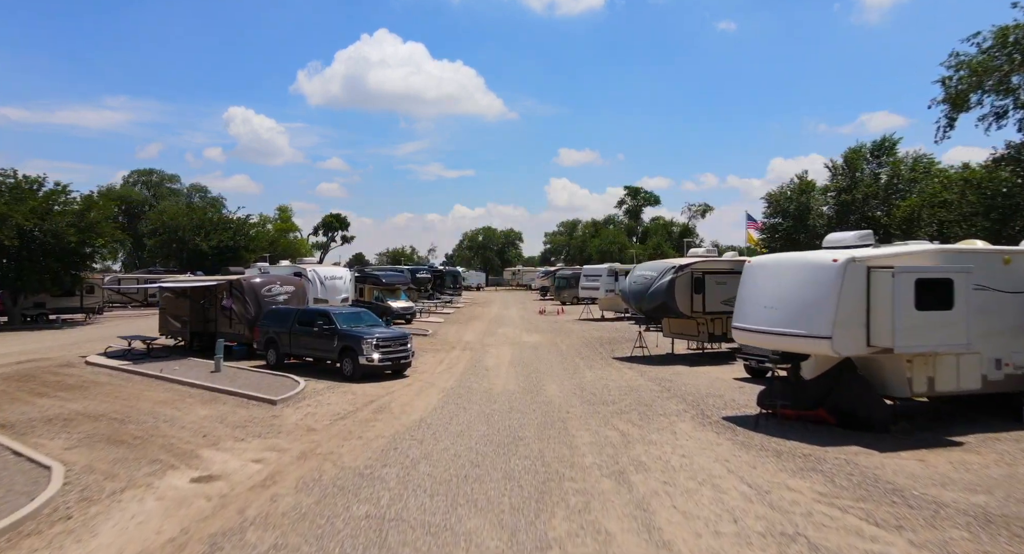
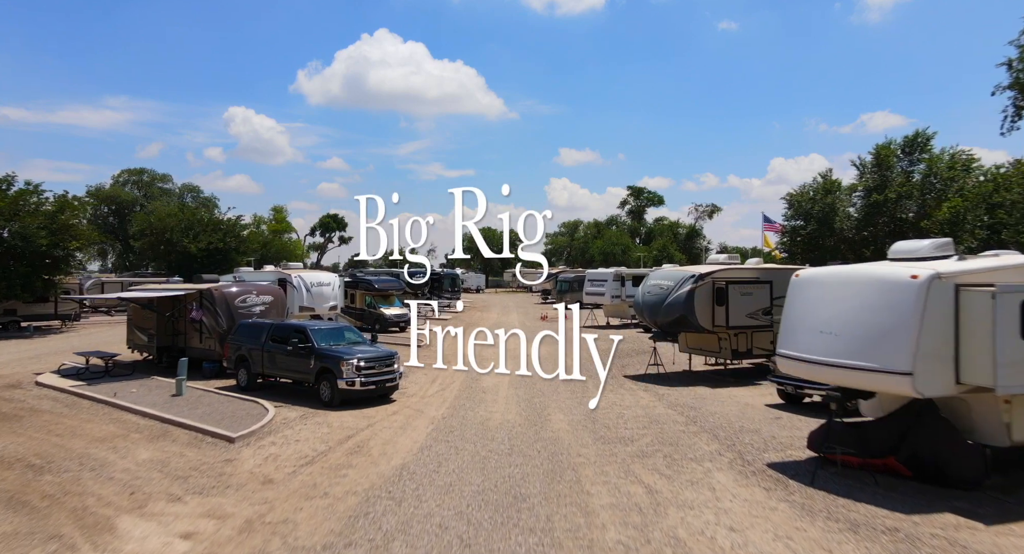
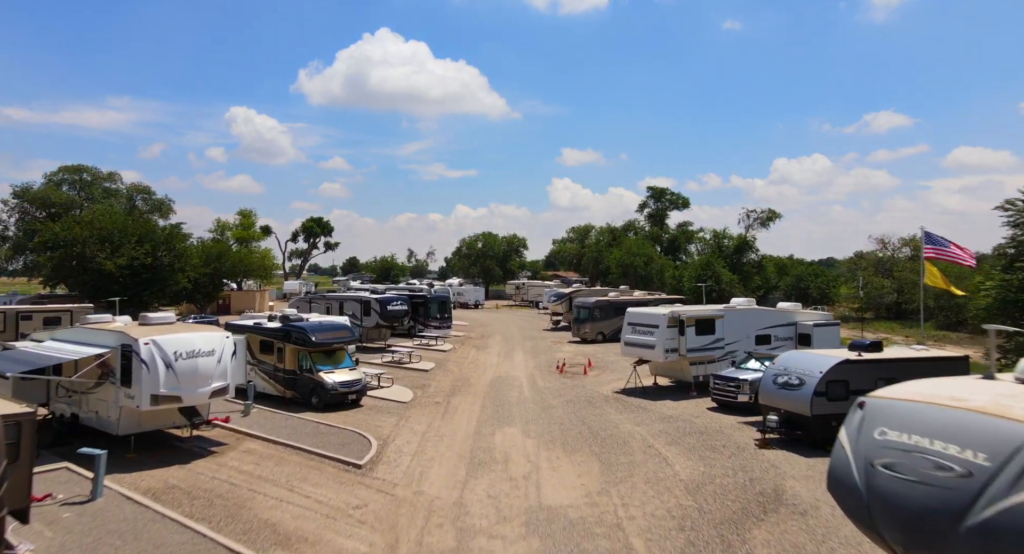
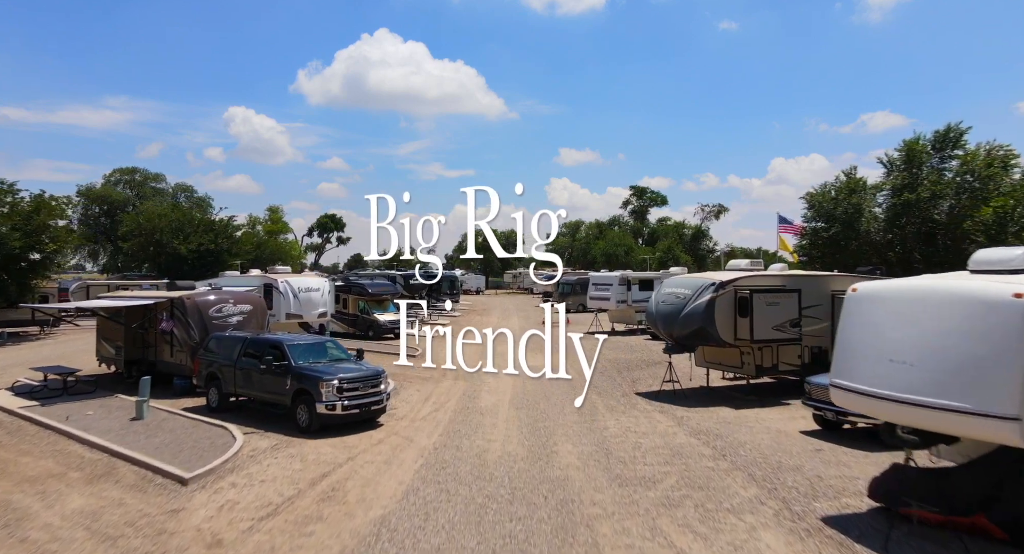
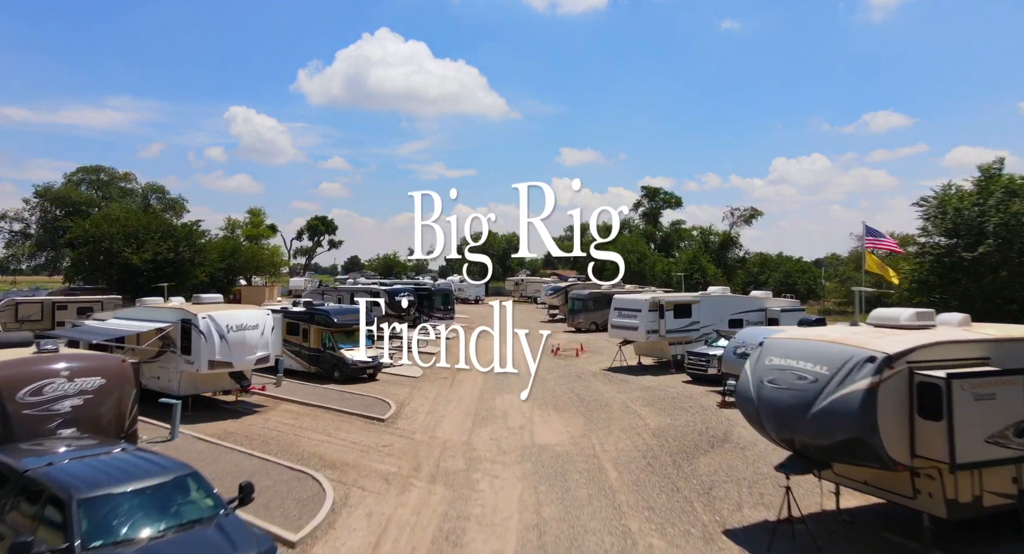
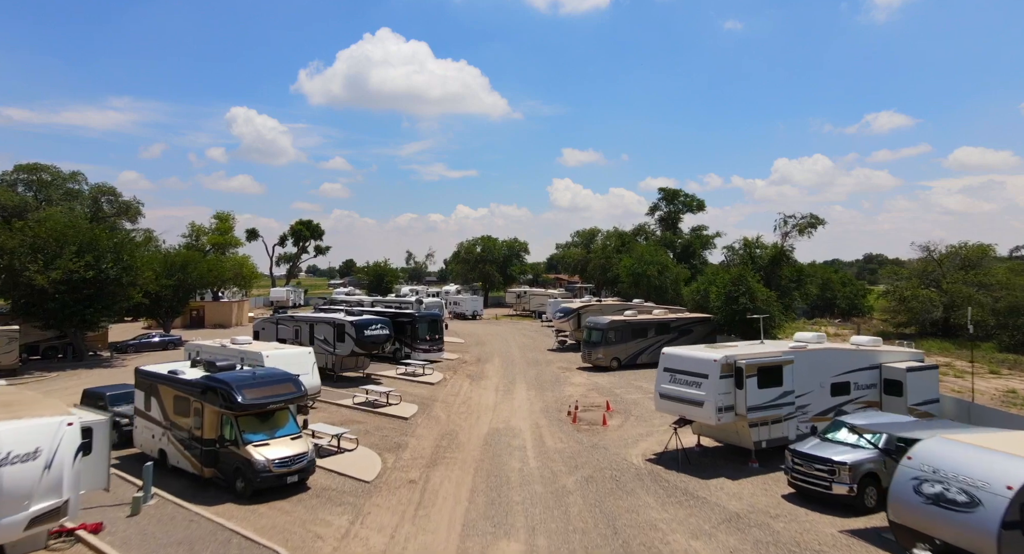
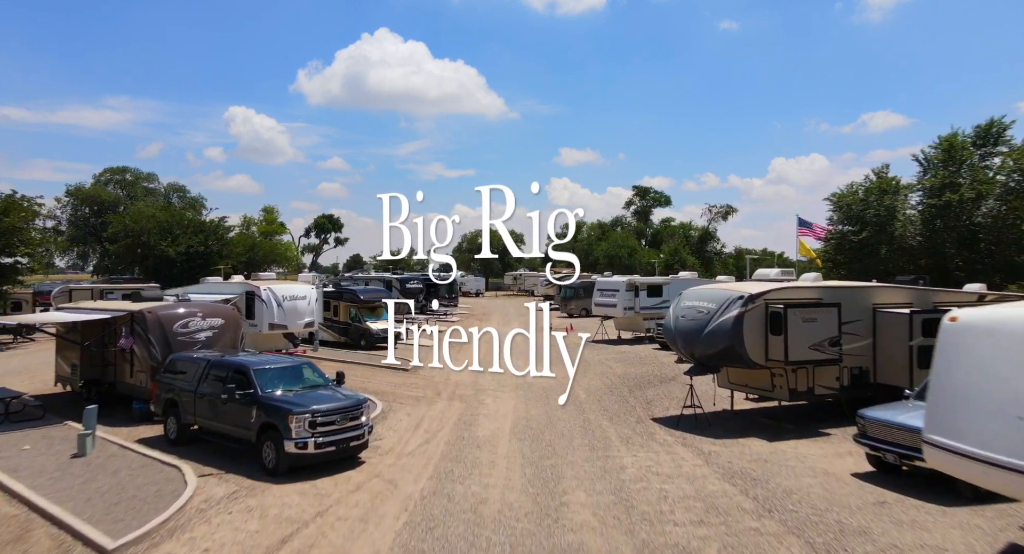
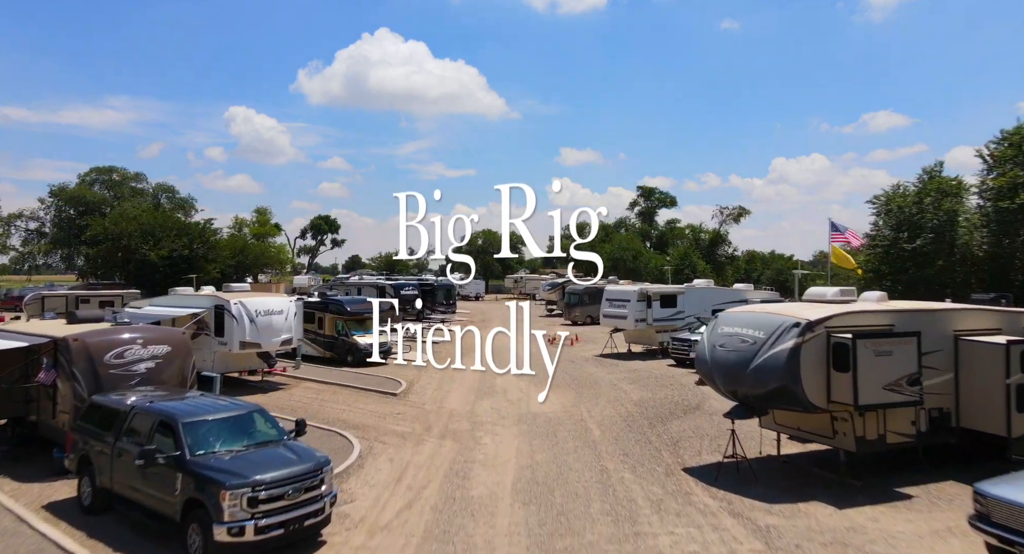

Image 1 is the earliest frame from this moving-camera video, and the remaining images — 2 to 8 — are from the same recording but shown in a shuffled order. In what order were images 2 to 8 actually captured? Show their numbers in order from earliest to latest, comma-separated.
2, 4, 7, 8, 5, 3, 6
